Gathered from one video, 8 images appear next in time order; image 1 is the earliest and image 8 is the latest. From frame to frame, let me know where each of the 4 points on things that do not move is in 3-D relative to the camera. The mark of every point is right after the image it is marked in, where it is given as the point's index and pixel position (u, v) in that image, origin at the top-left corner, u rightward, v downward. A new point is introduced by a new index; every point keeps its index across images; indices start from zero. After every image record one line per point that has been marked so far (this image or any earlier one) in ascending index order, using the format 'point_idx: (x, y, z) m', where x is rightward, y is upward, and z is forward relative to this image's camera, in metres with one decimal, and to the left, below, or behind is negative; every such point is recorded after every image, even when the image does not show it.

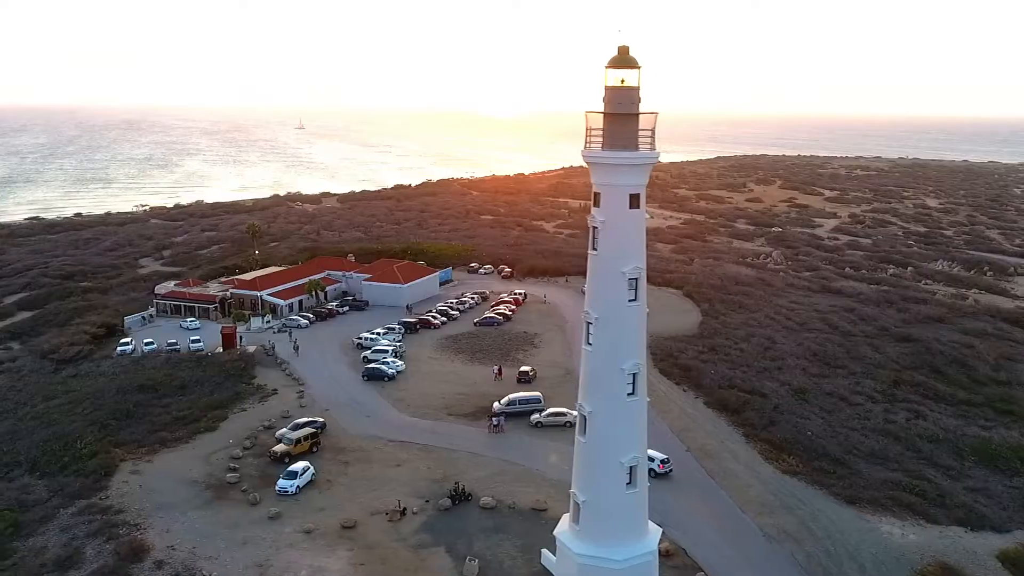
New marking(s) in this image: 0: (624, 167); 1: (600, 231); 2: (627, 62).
0: (+2.0, +2.3, +16.5) m
1: (+1.8, +1.1, +17.1) m
2: (+2.2, +4.3, +16.7) m
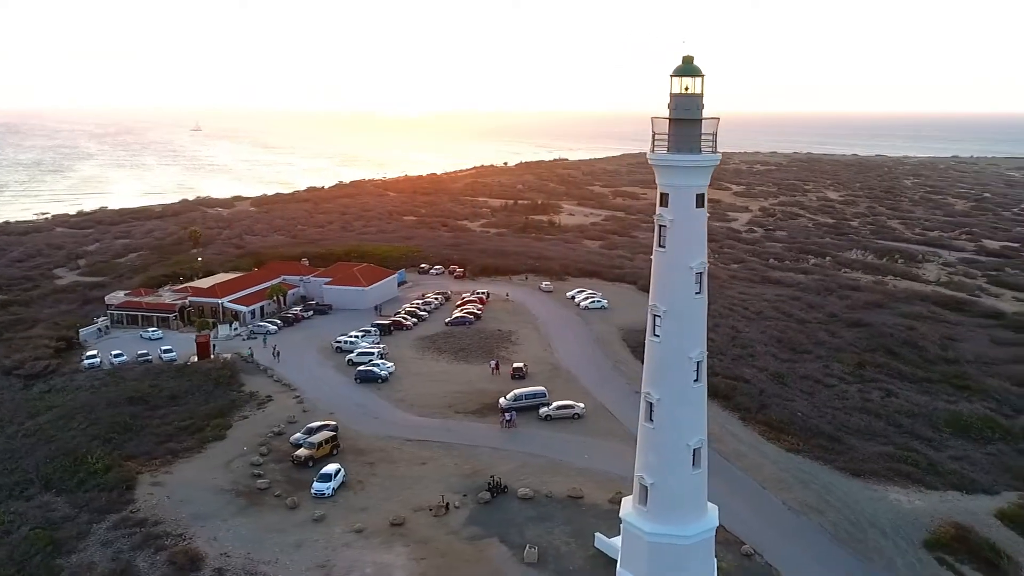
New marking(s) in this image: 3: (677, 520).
0: (+3.6, +2.4, +17.7) m
1: (+3.3, +1.2, +18.2) m
2: (+3.7, +4.4, +17.9) m
3: (+3.6, -5.1, +19.2) m
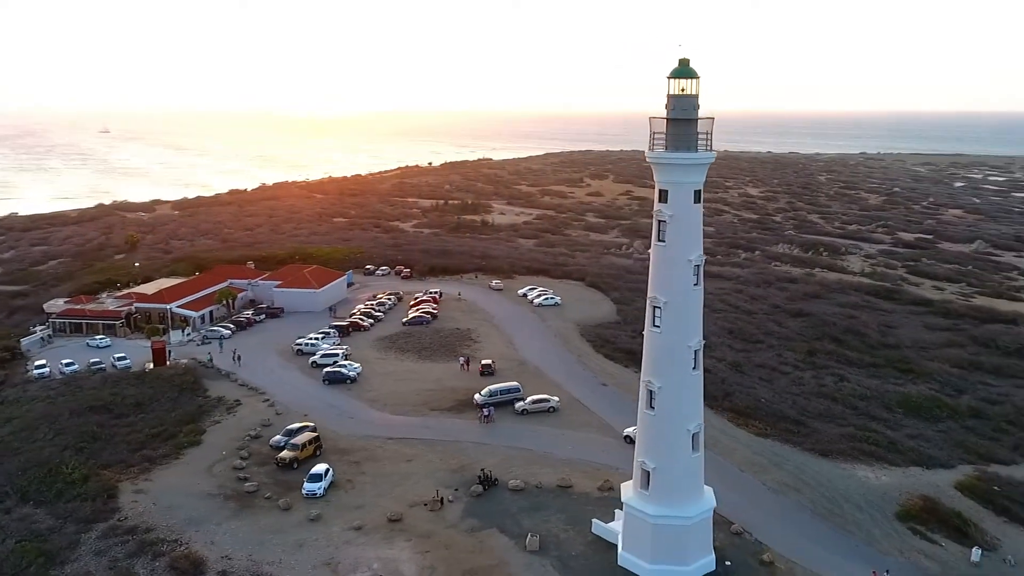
0: (+3.7, +2.6, +18.6) m
1: (+3.4, +1.4, +19.1) m
2: (+3.8, +4.6, +18.8) m
3: (+3.8, -4.9, +20.1) m
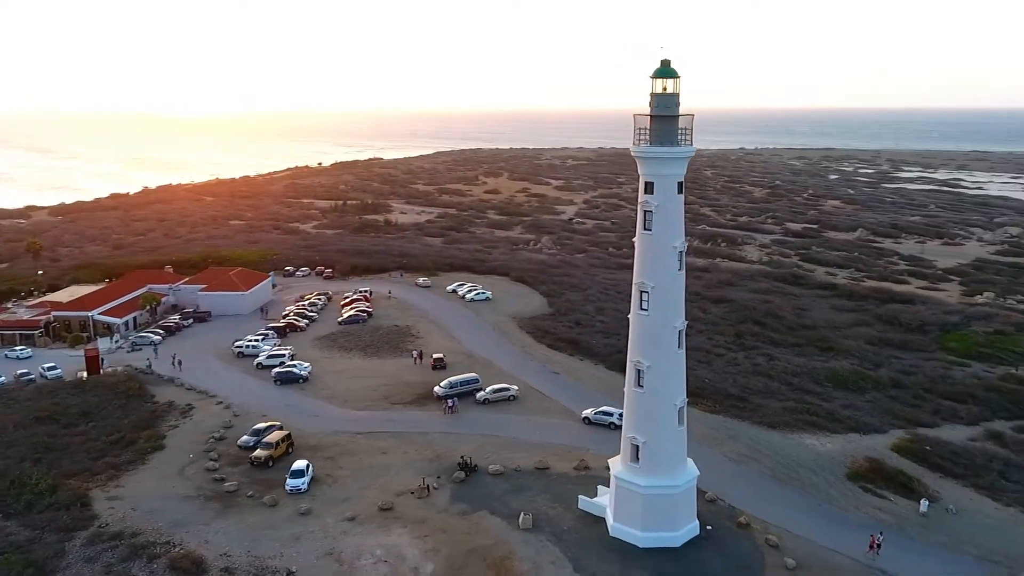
0: (+3.7, +3.0, +20.1) m
1: (+3.3, +1.7, +20.5) m
2: (+3.6, +4.9, +20.2) m
3: (+3.8, -4.5, +21.5) m
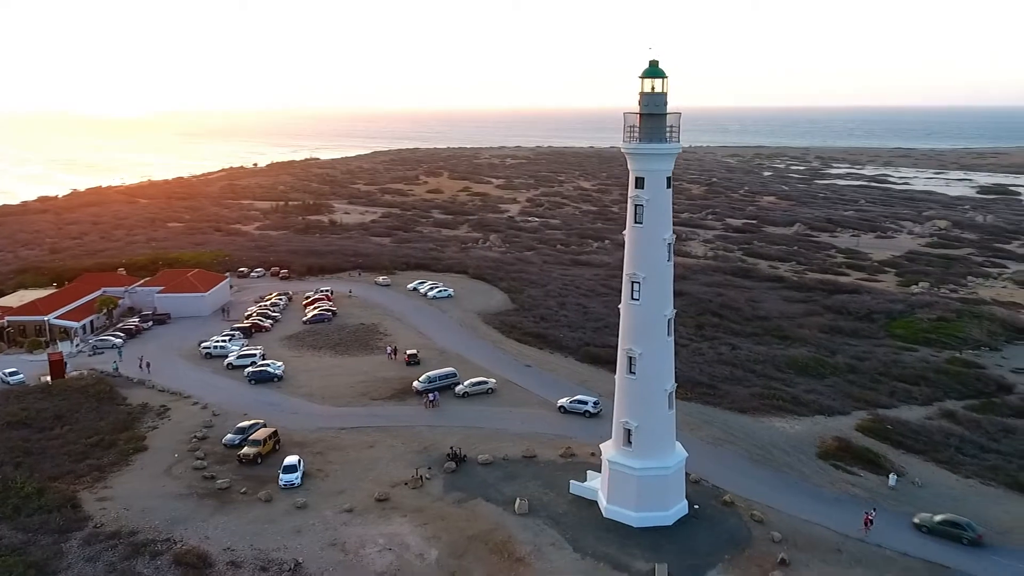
0: (+3.6, +3.2, +21.1) m
1: (+3.3, +2.0, +21.5) m
2: (+3.5, +5.2, +21.2) m
3: (+3.7, -4.3, +22.6) m
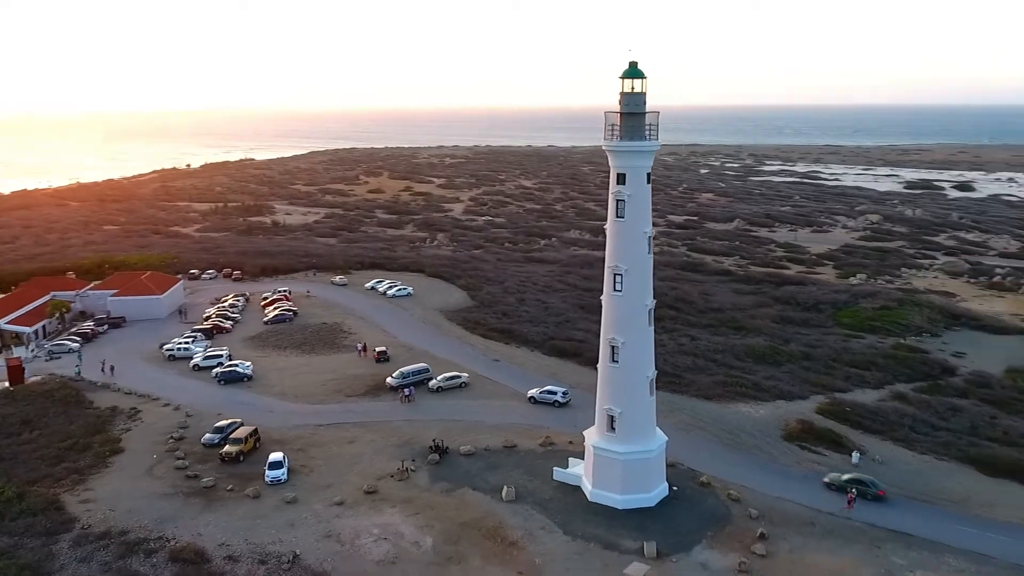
0: (+3.3, +3.4, +22.1) m
1: (+2.9, +2.2, +22.4) m
2: (+3.2, +5.4, +22.2) m
3: (+3.4, -4.1, +23.6) m
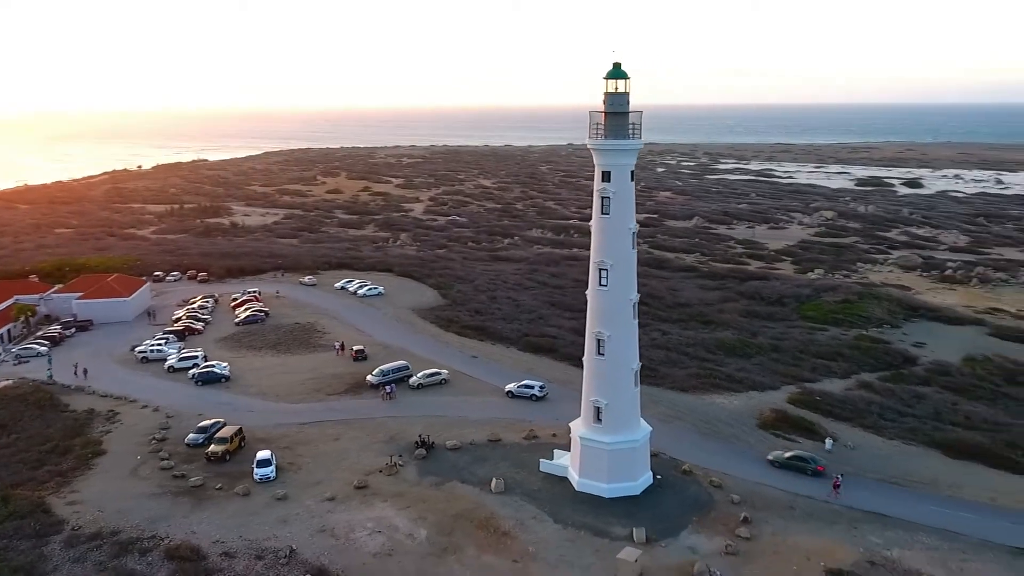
0: (+3.0, +3.6, +22.7) m
1: (+2.6, +2.3, +23.1) m
2: (+2.8, +5.5, +22.9) m
3: (+3.1, -3.9, +24.2) m
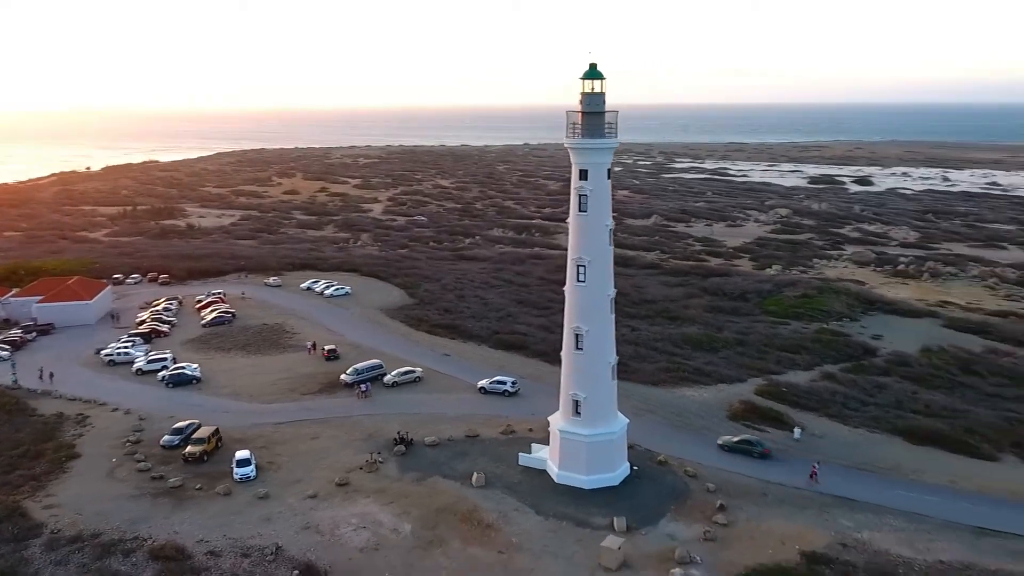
0: (+2.4, +3.7, +23.3) m
1: (+2.1, +2.5, +23.6) m
2: (+2.2, +5.7, +23.4) m
3: (+2.6, -3.8, +24.8) m
